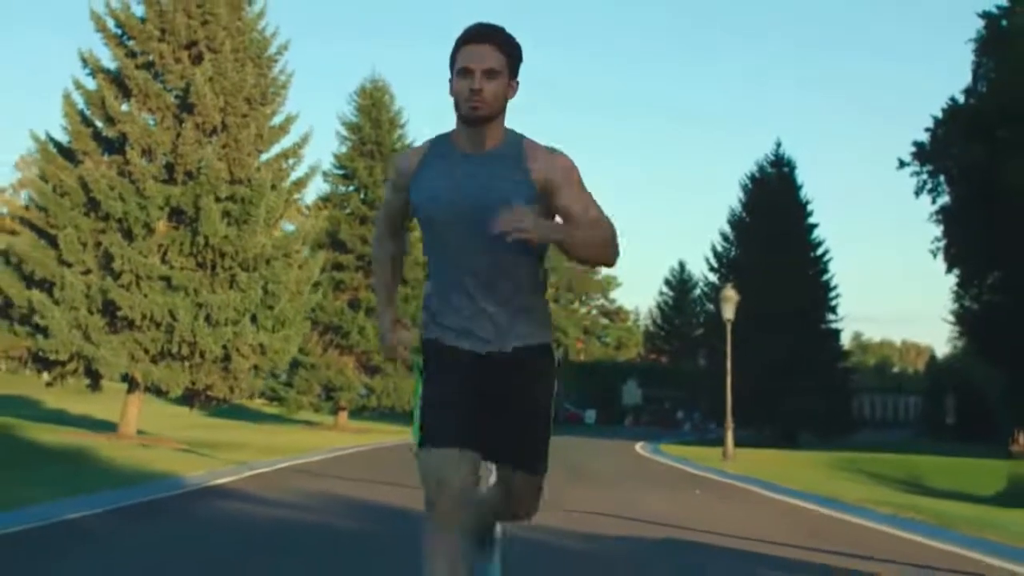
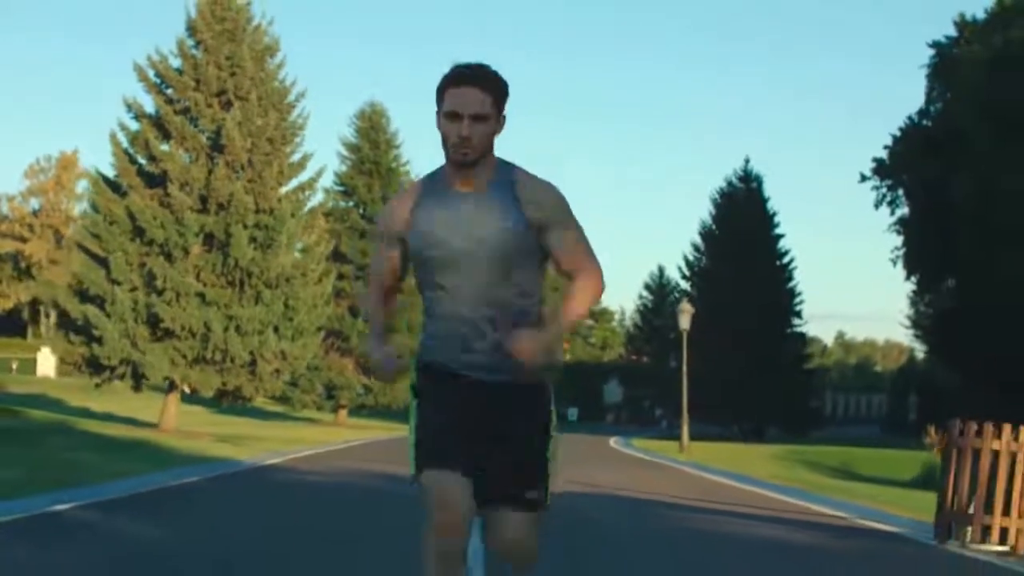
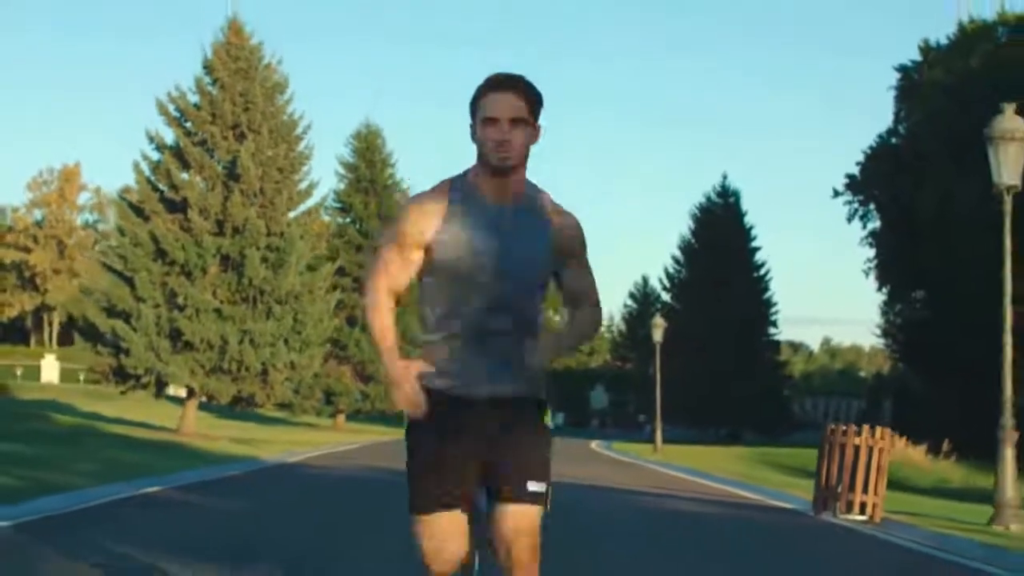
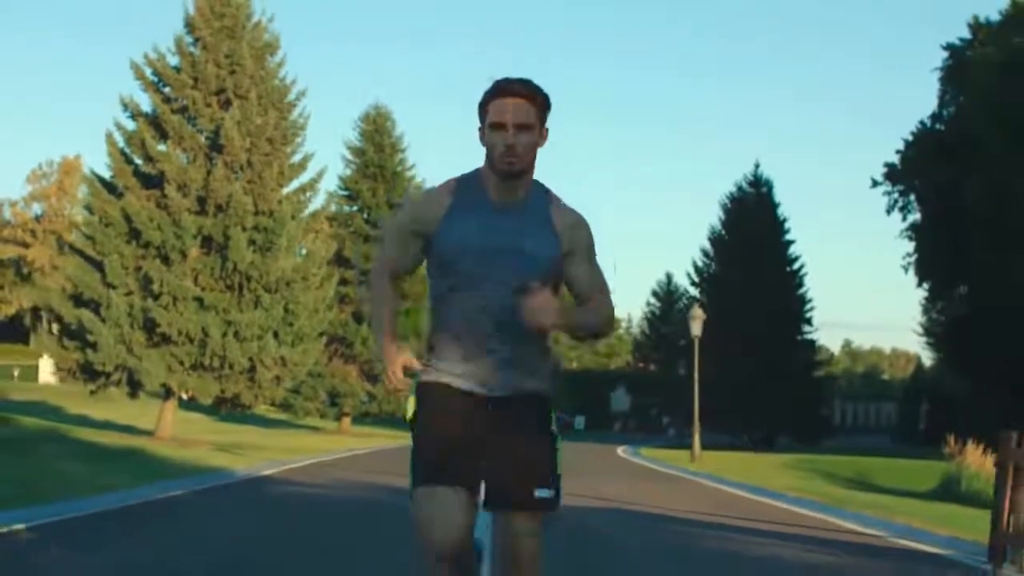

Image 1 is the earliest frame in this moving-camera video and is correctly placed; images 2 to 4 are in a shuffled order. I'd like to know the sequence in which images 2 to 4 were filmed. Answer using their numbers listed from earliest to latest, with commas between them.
4, 2, 3
